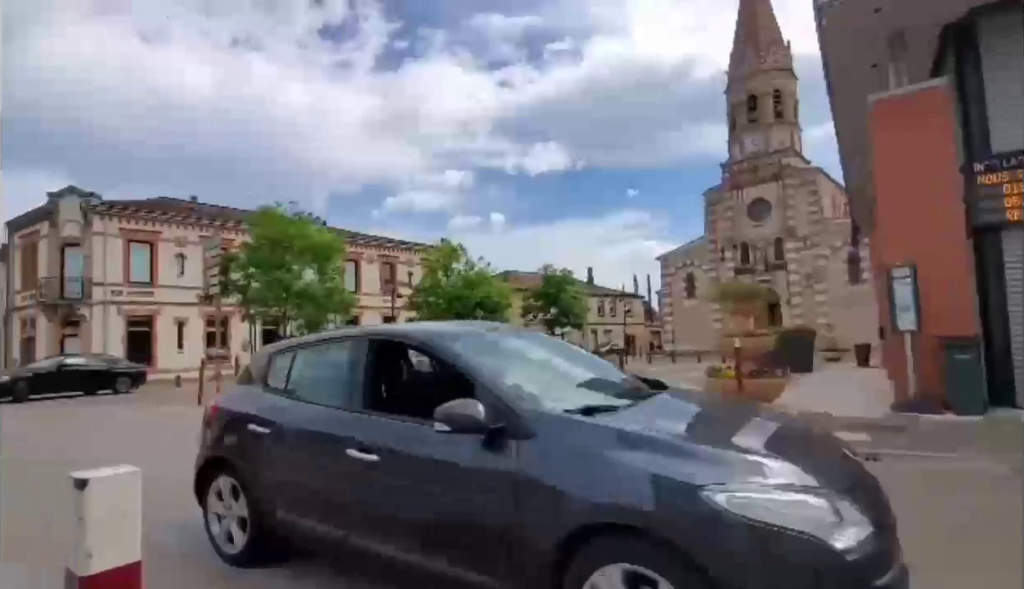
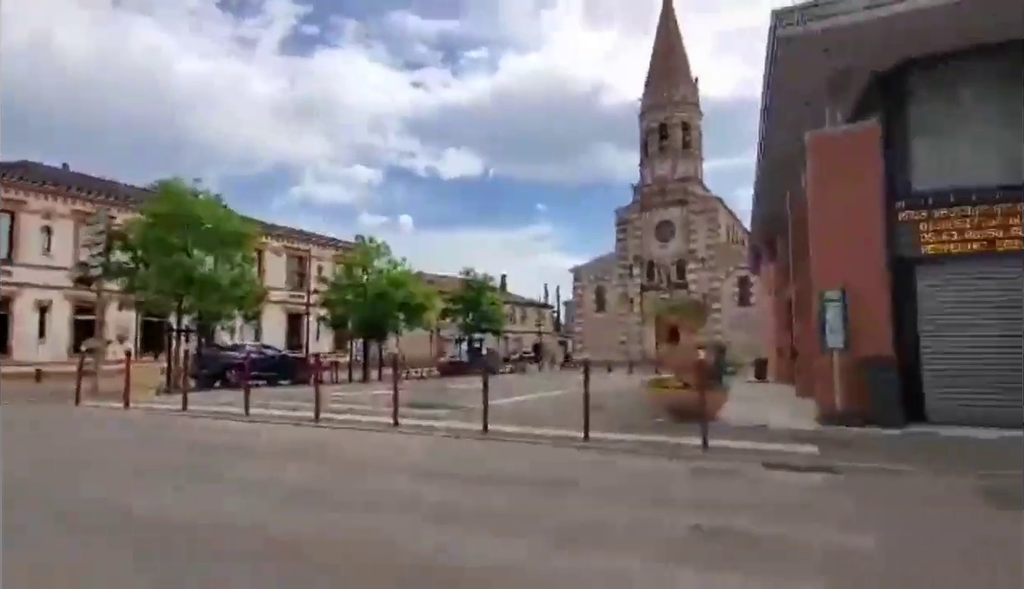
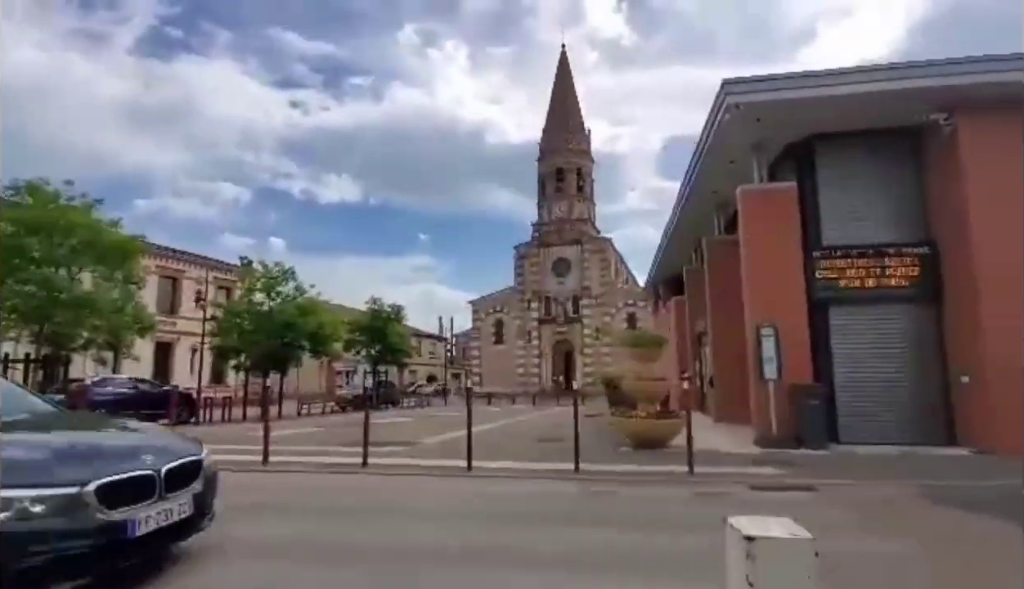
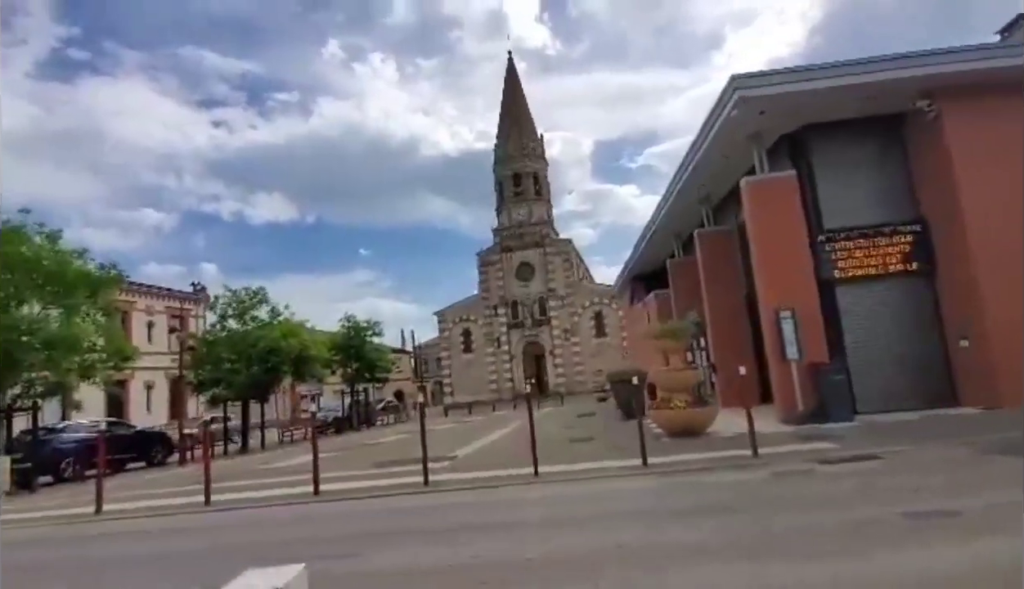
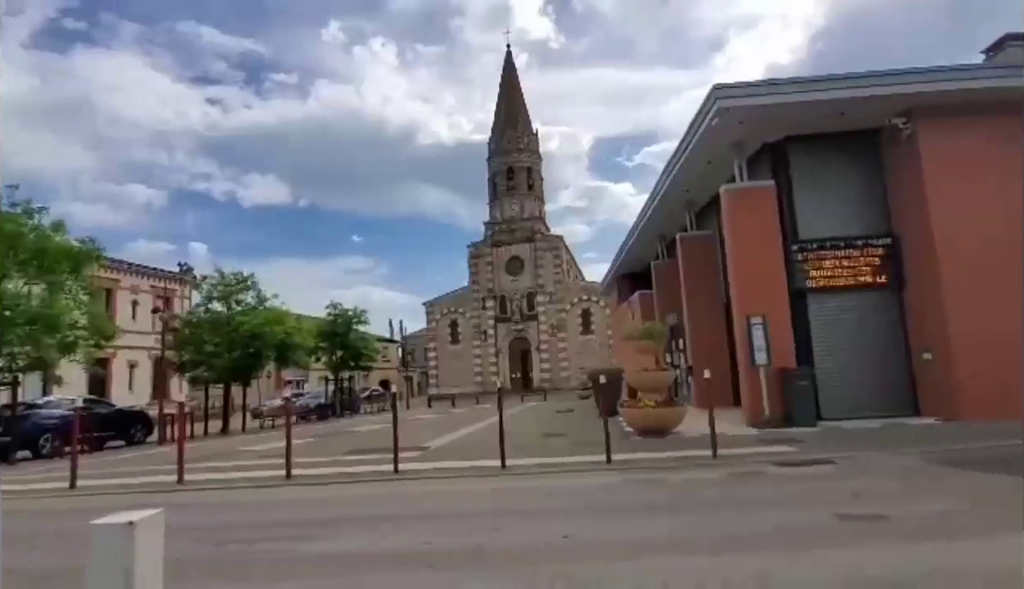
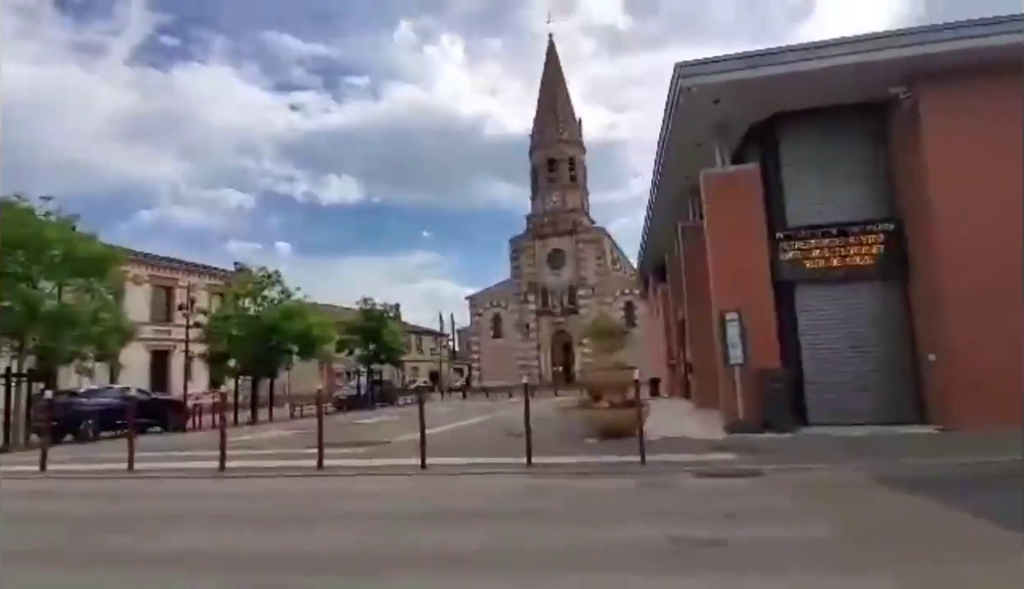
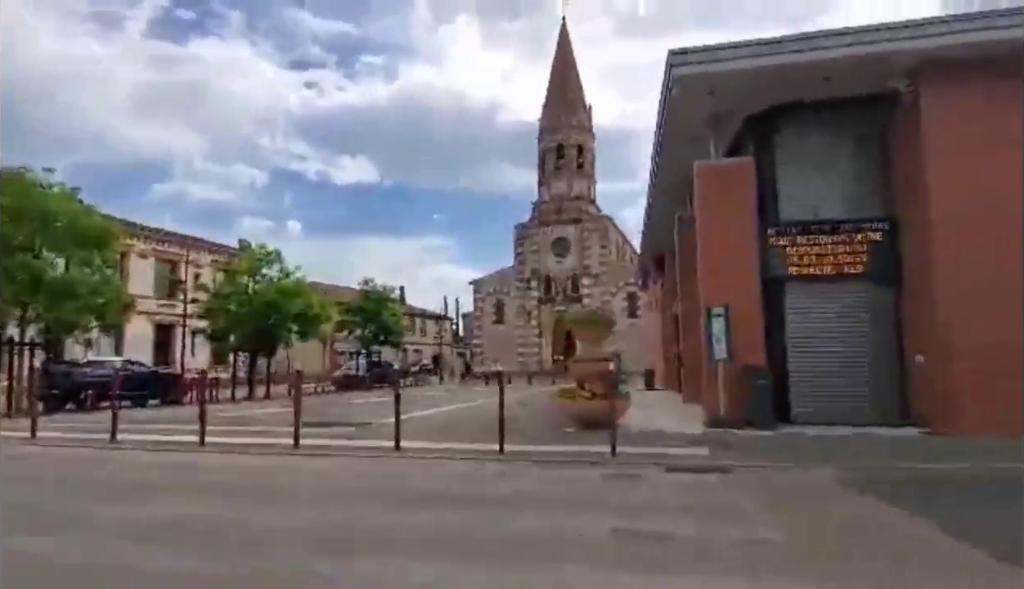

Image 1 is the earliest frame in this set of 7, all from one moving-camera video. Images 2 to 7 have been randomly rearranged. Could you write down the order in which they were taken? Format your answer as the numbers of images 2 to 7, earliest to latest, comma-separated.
2, 7, 6, 3, 5, 4
